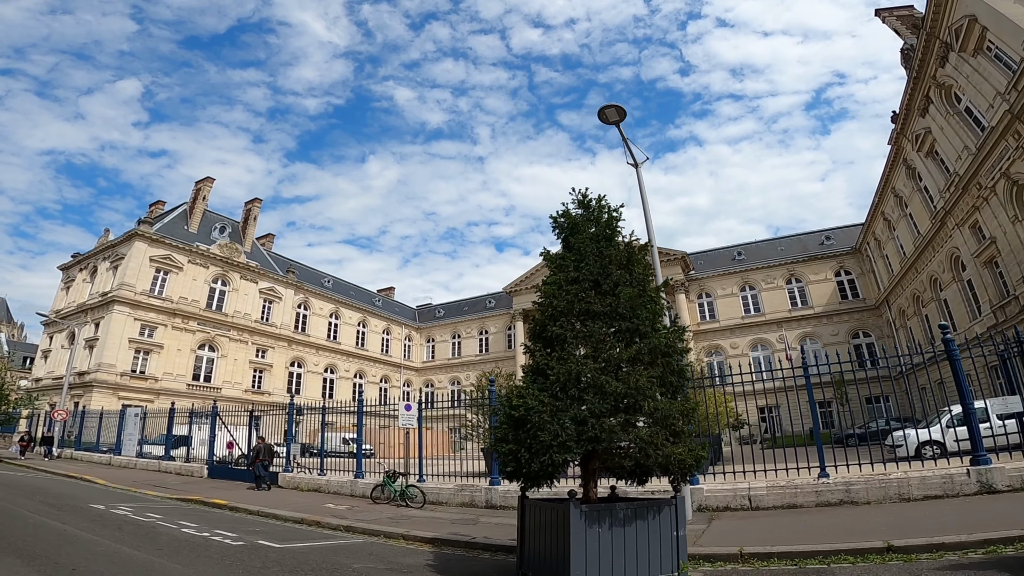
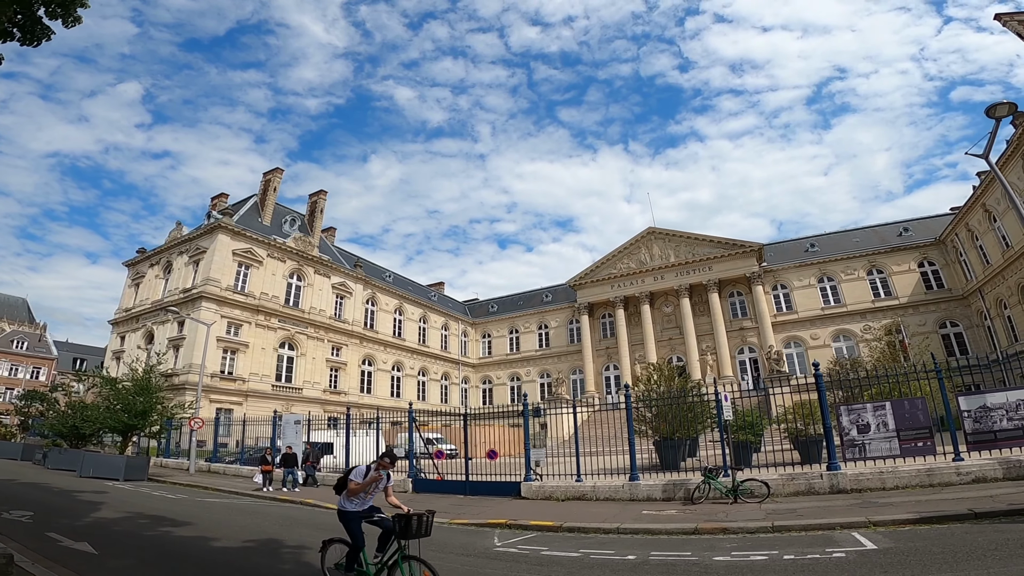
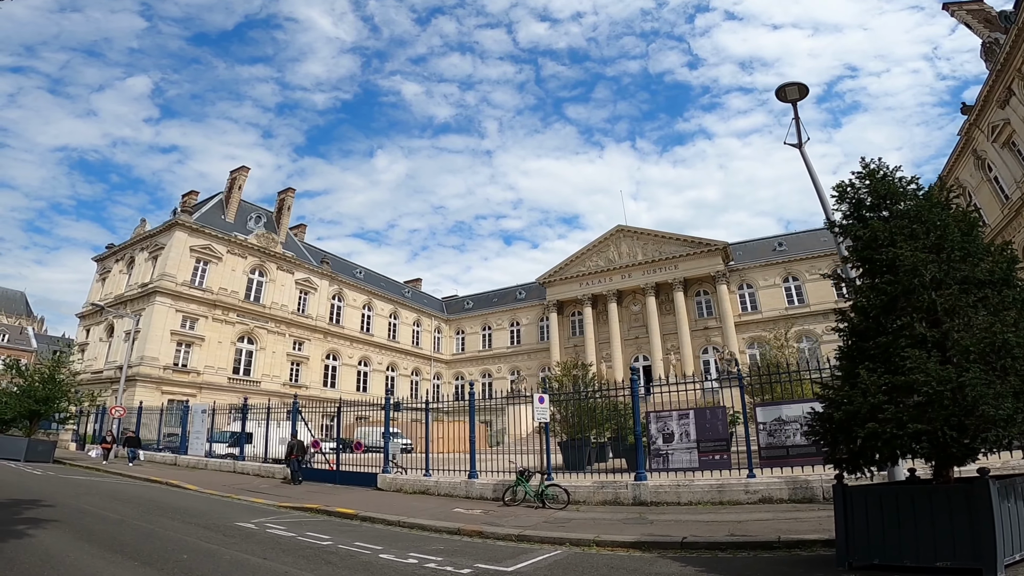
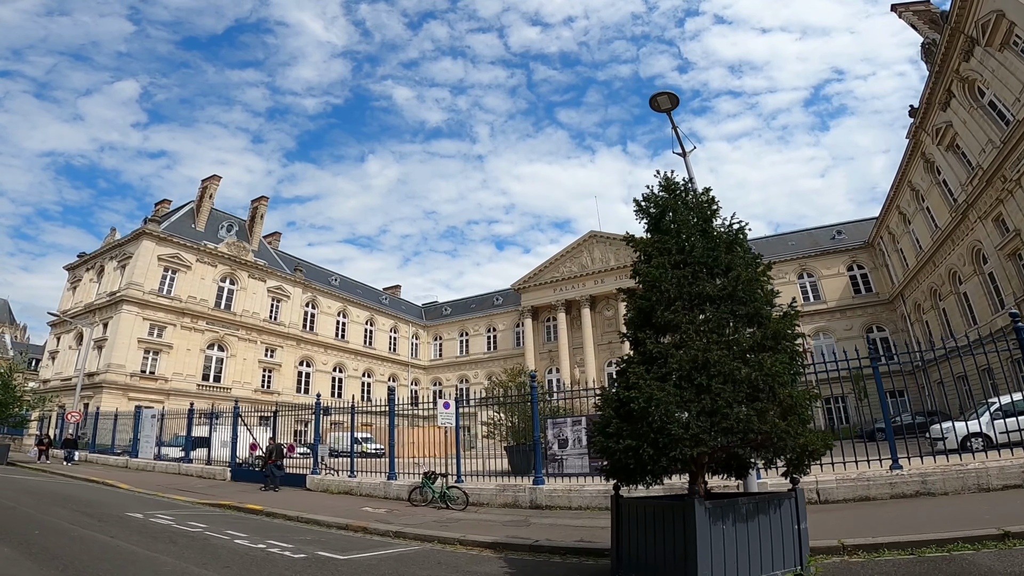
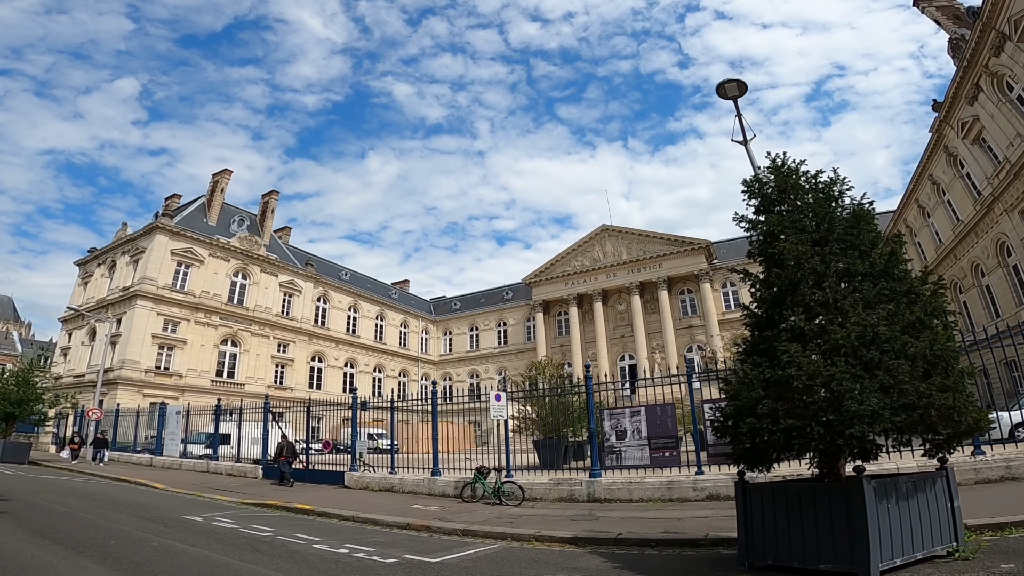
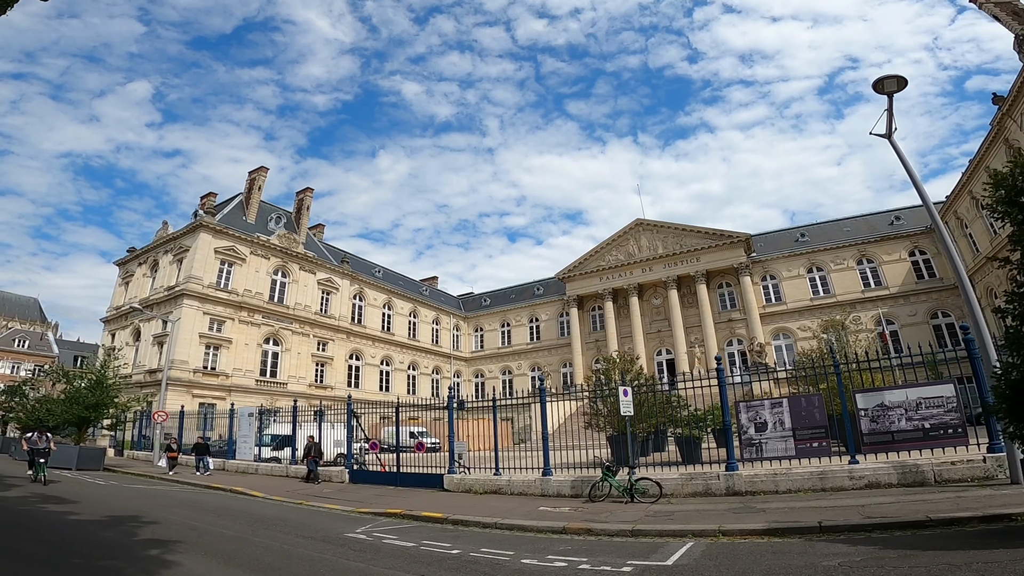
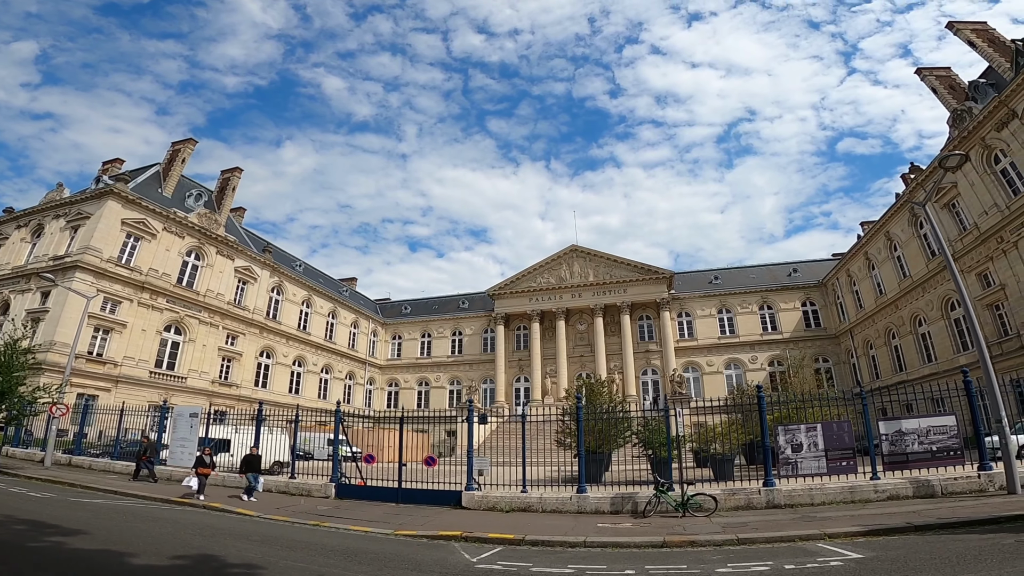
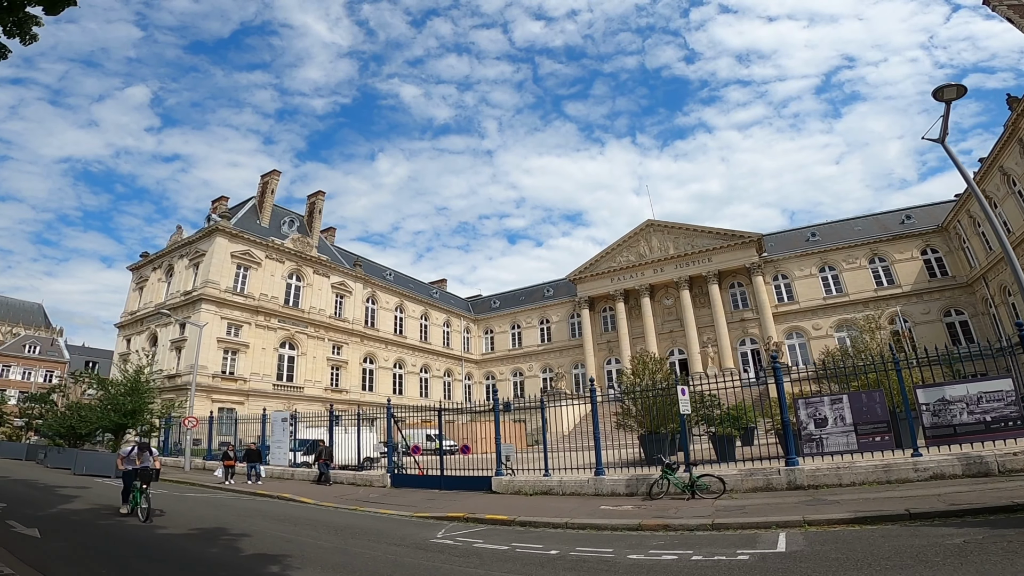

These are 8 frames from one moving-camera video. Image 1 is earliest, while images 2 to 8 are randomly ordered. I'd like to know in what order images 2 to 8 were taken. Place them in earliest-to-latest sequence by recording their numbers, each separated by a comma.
4, 5, 3, 6, 8, 2, 7
